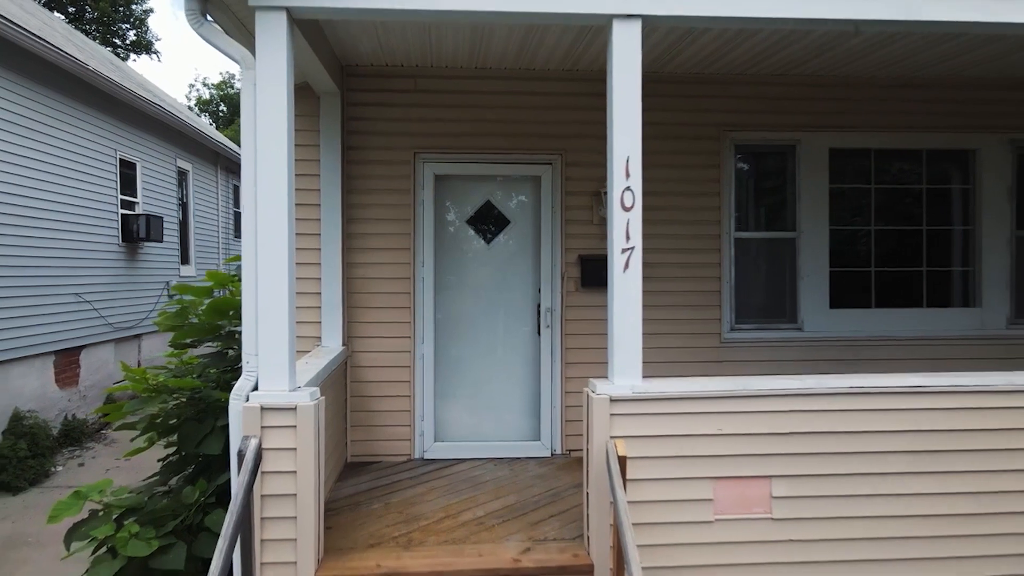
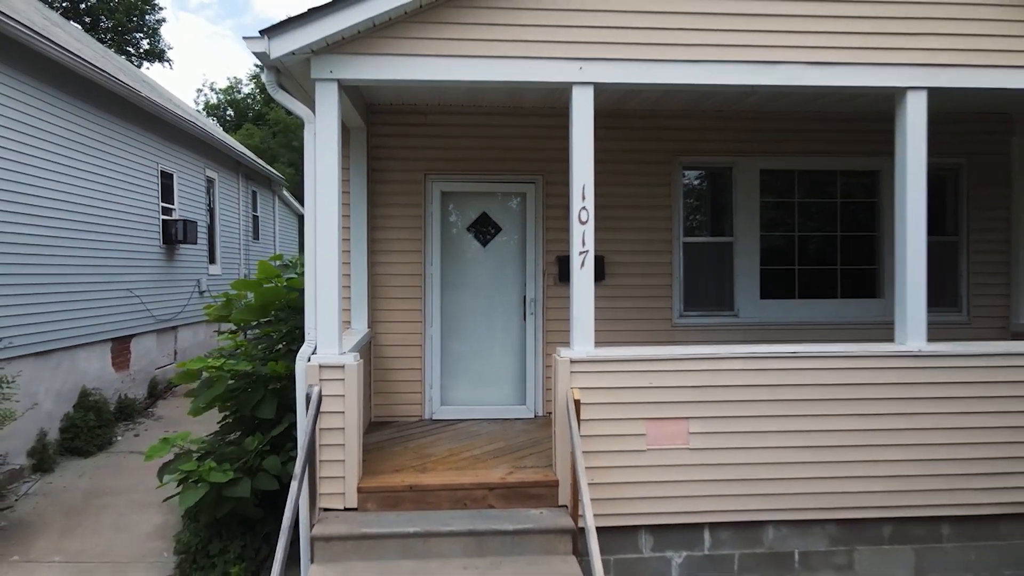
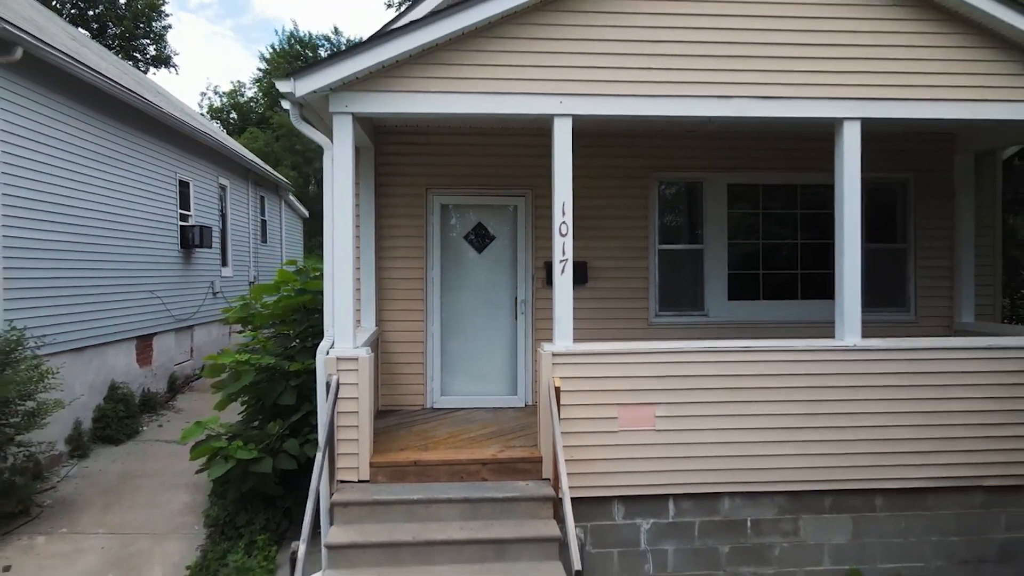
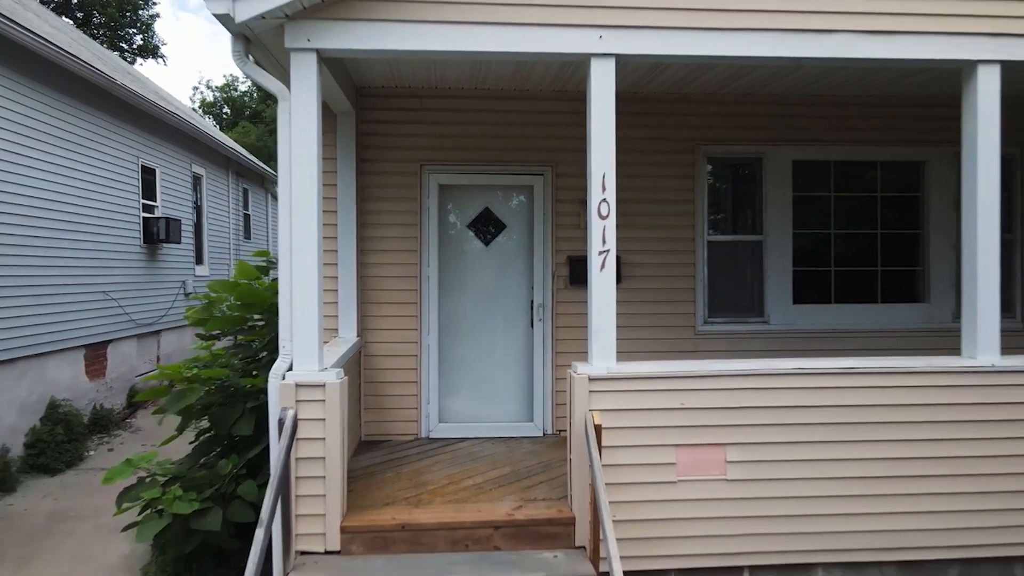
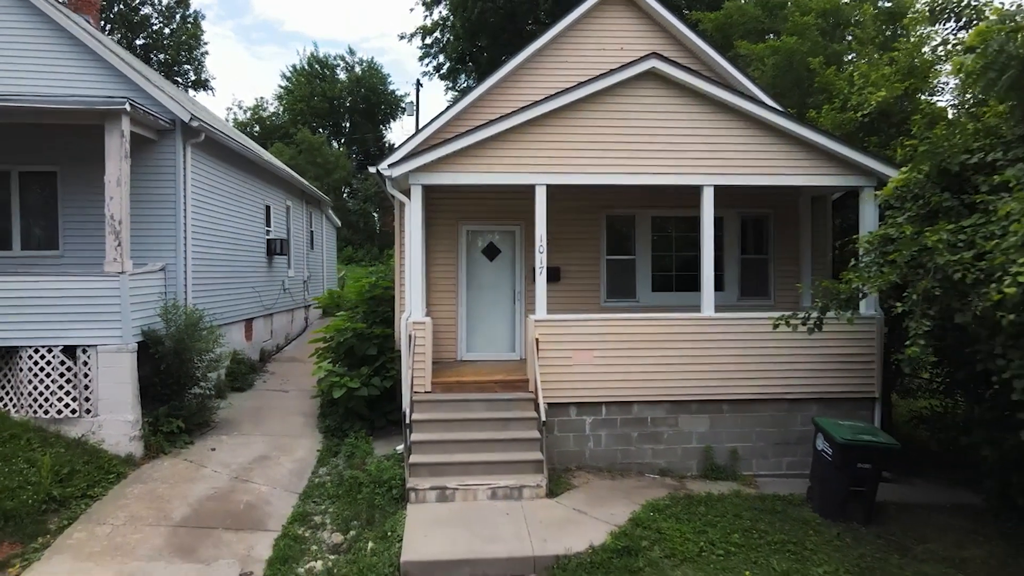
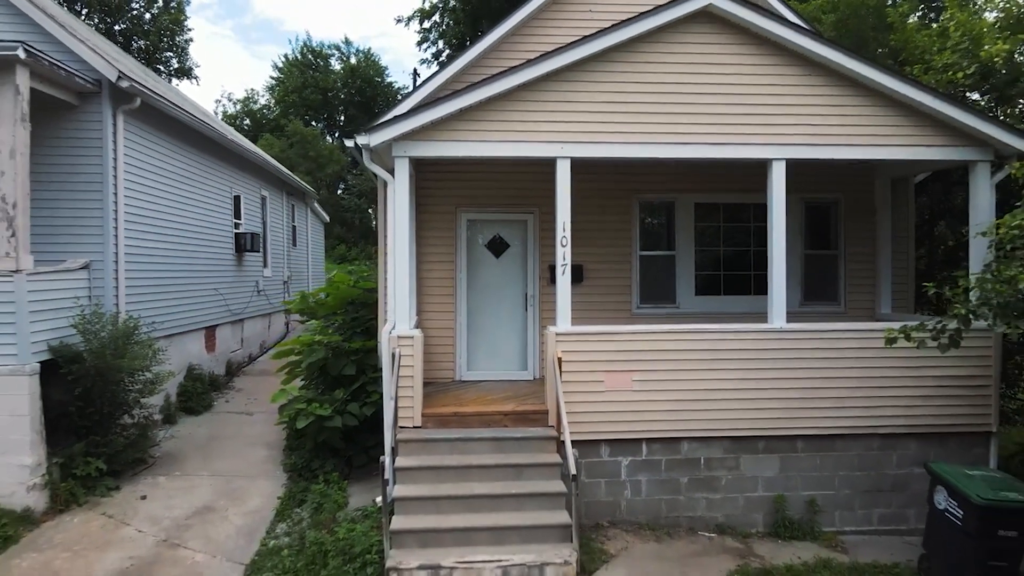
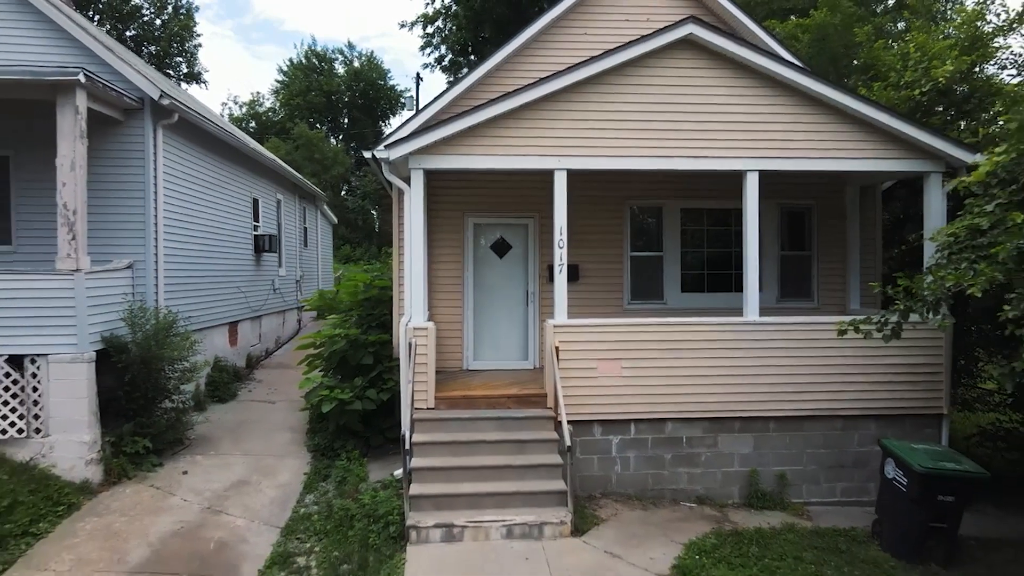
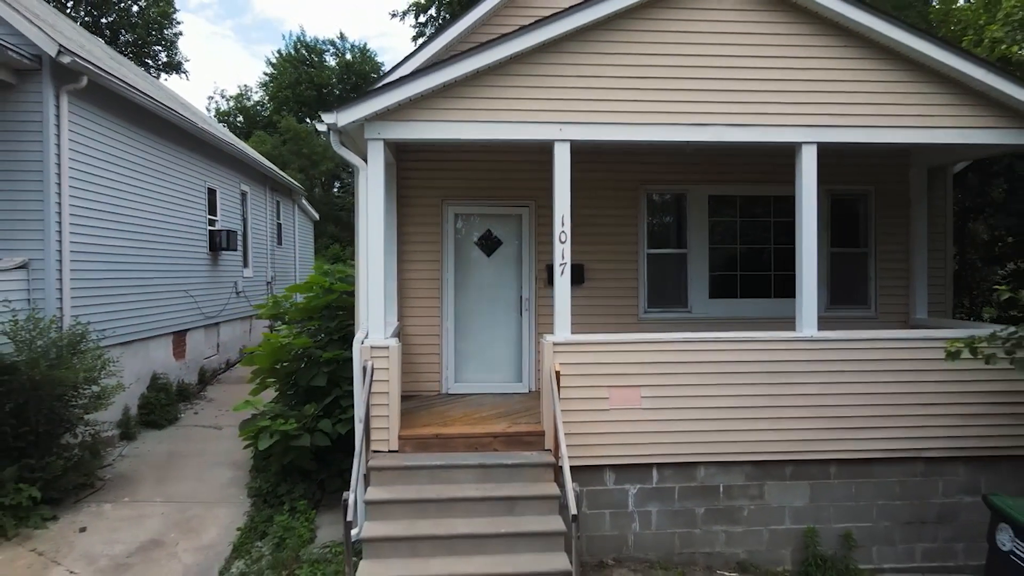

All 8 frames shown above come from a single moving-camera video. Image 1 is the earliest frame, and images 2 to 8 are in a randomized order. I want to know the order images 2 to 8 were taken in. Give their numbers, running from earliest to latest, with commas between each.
4, 2, 3, 8, 6, 7, 5
